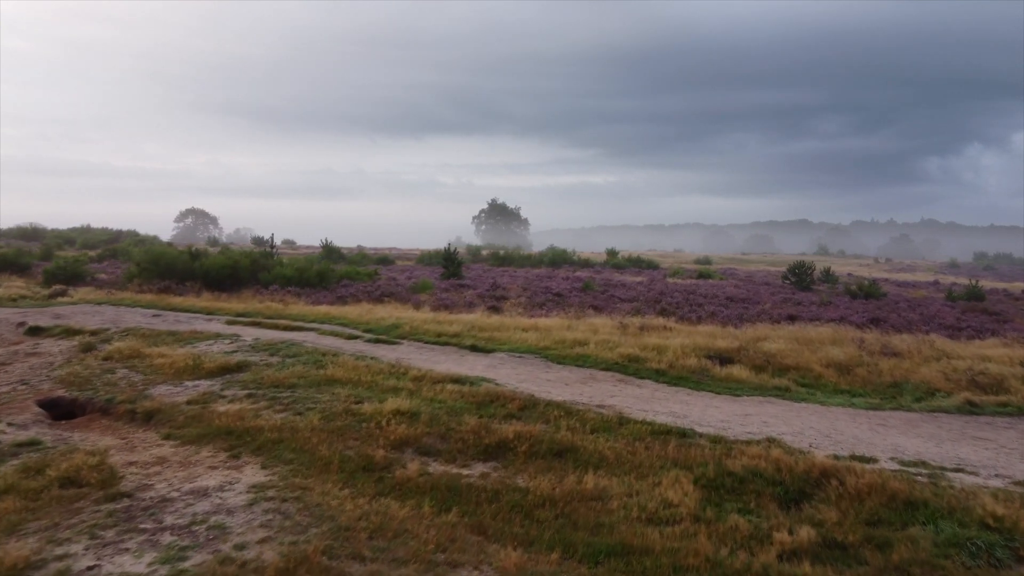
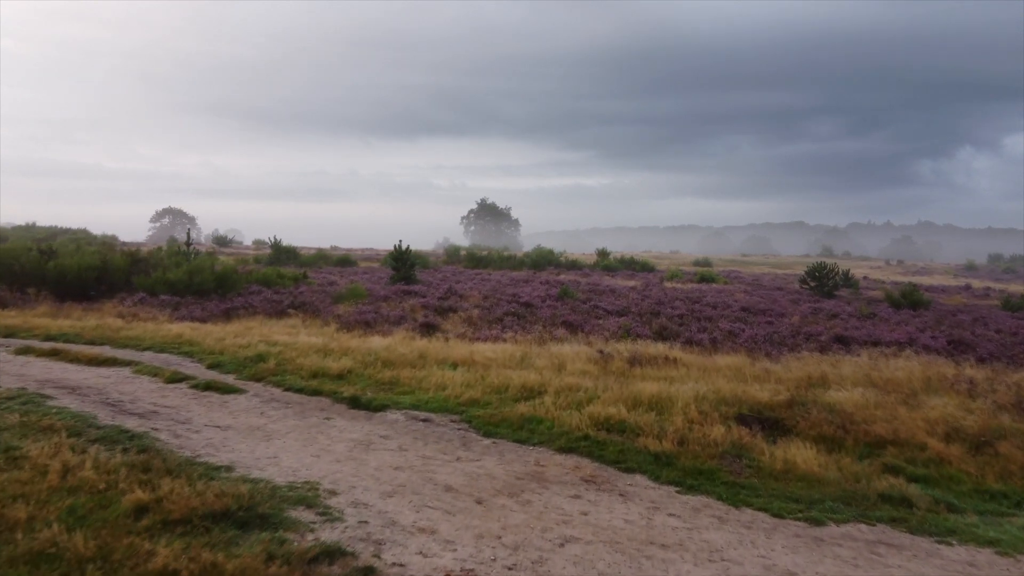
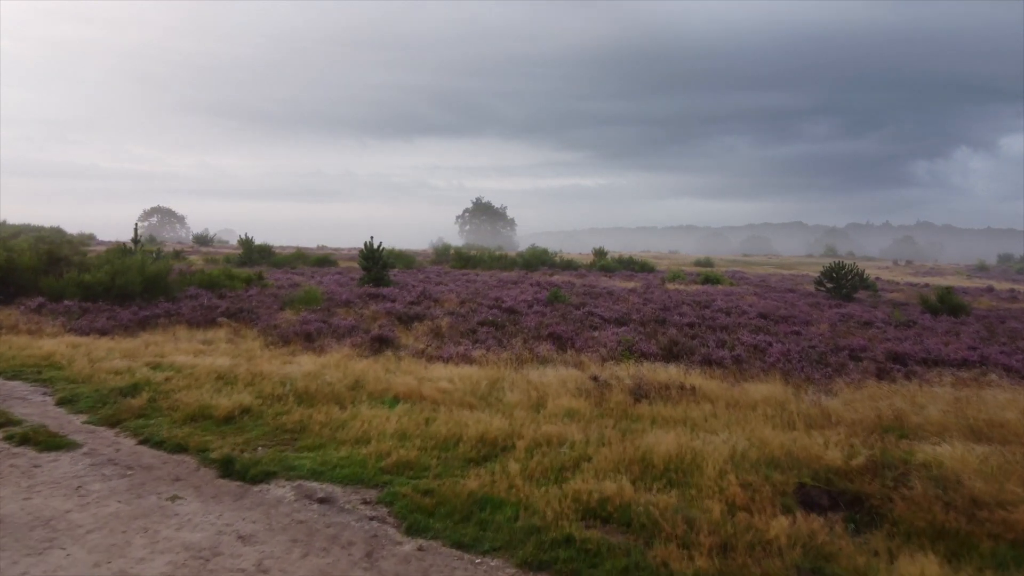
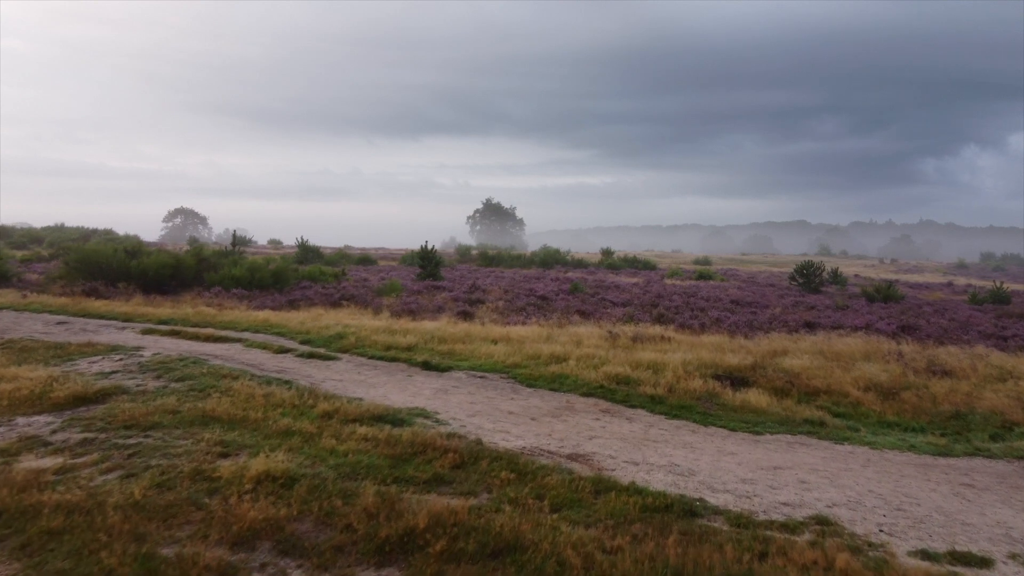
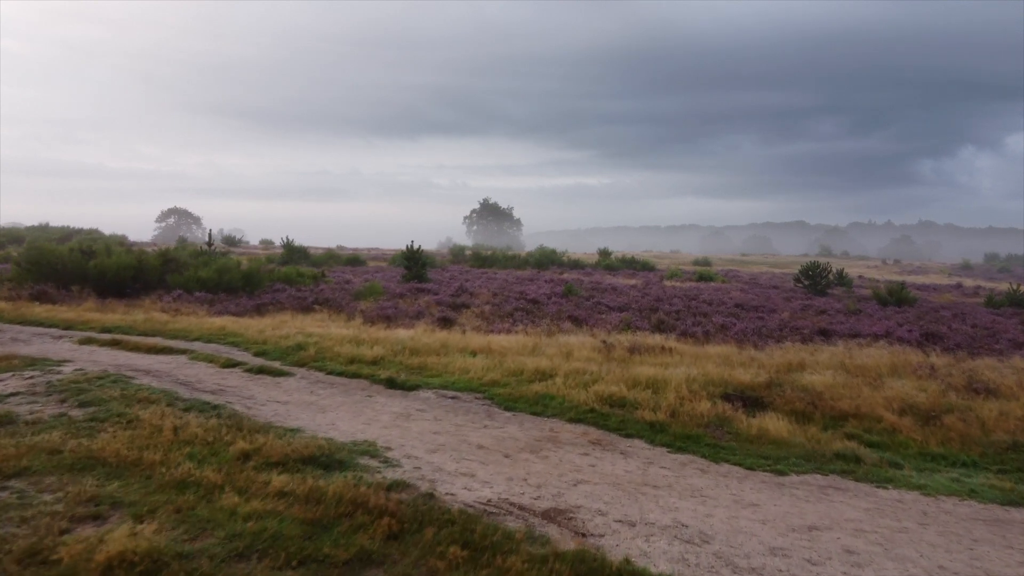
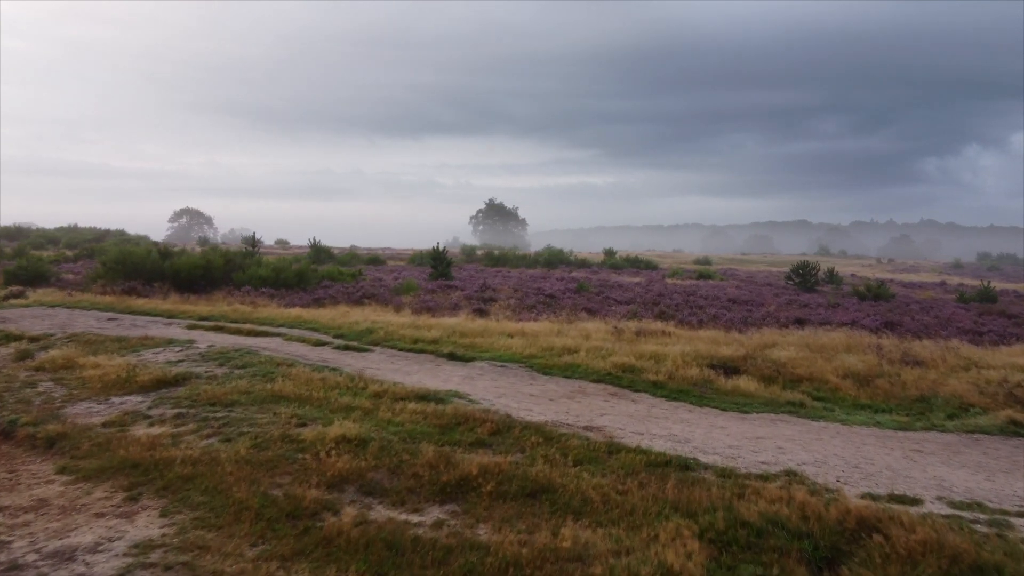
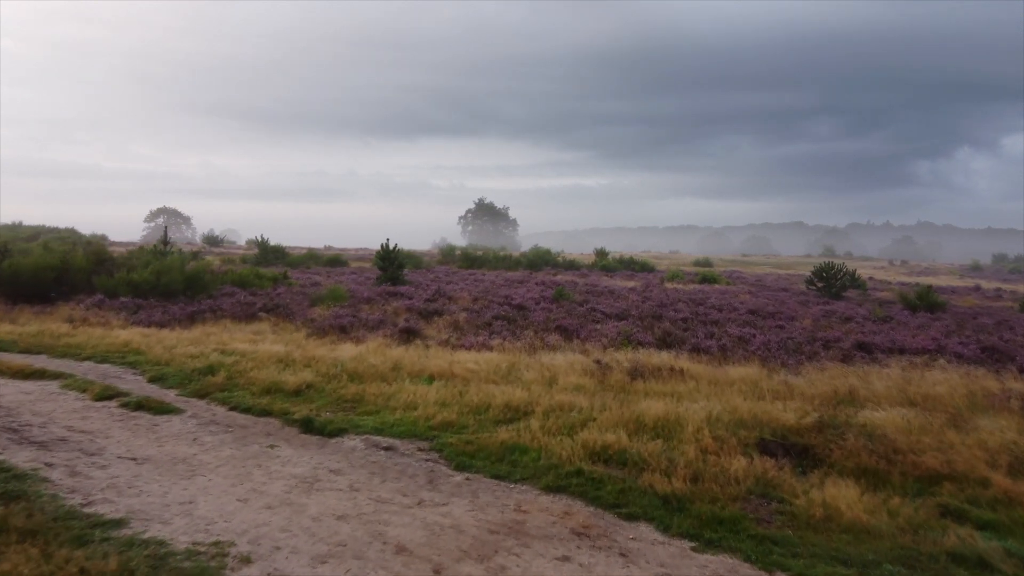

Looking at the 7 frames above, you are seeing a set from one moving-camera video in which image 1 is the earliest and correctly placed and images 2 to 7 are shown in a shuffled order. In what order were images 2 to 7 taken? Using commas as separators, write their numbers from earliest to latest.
6, 4, 5, 2, 7, 3
